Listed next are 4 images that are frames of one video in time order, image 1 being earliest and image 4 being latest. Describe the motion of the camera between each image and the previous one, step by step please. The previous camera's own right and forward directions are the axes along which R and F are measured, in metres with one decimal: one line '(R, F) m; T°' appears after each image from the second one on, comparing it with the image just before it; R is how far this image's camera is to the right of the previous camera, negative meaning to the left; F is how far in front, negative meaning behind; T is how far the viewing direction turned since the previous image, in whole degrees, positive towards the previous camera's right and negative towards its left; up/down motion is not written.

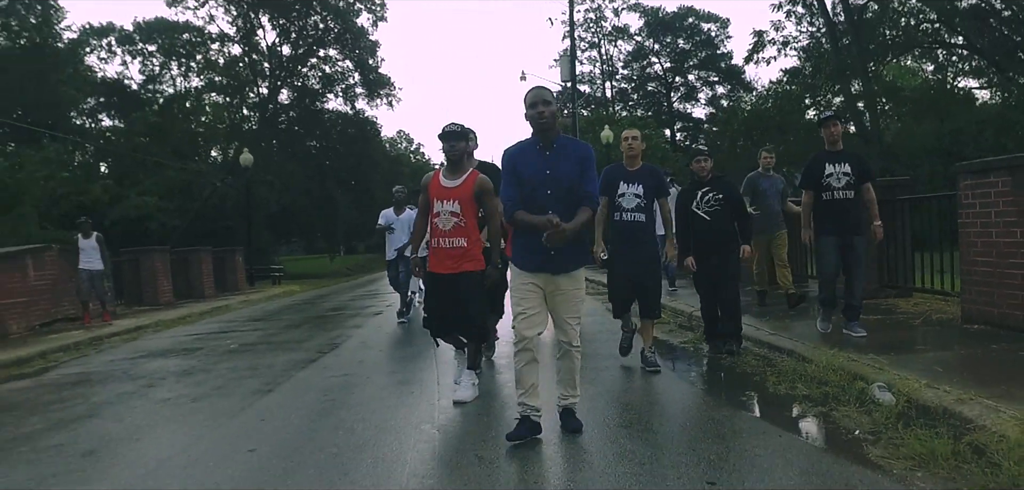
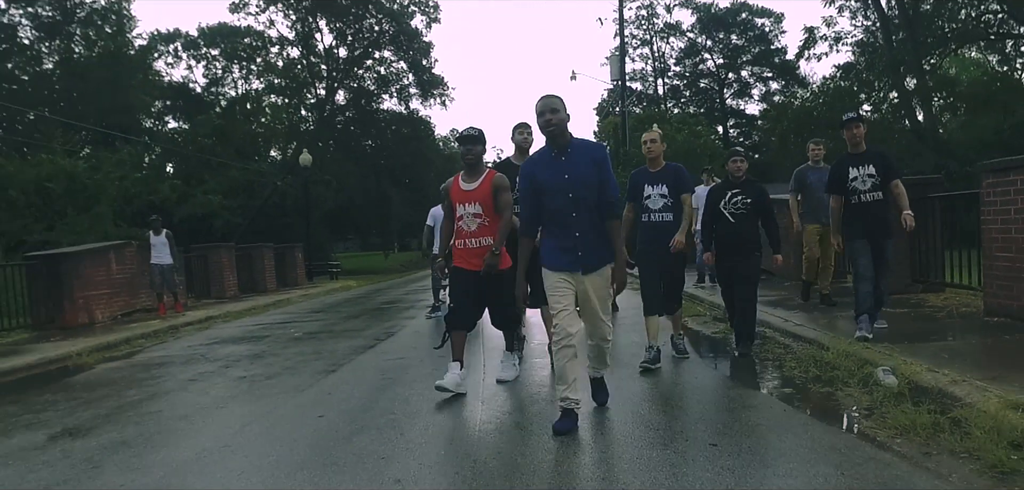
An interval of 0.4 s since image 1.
(+0.1, -0.6) m; -4°
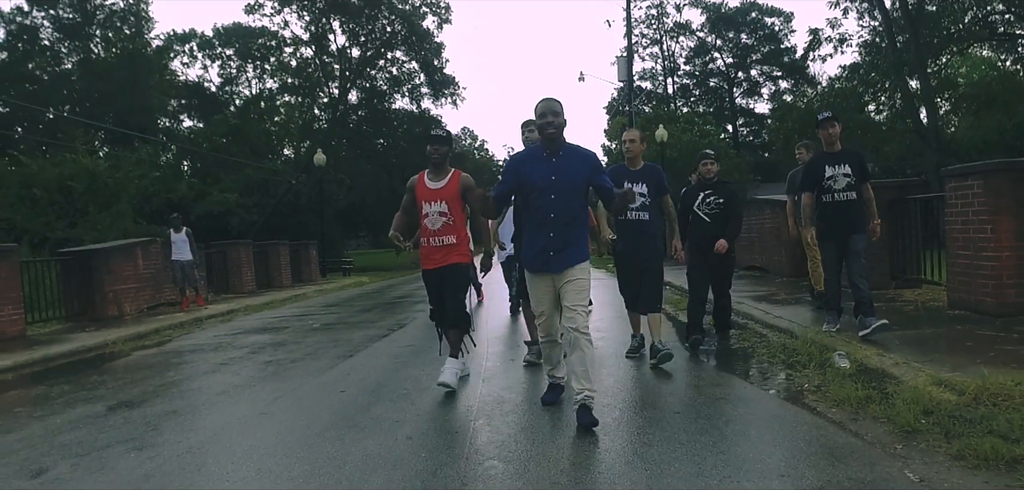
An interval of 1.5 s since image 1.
(+0.1, -0.7) m; -1°
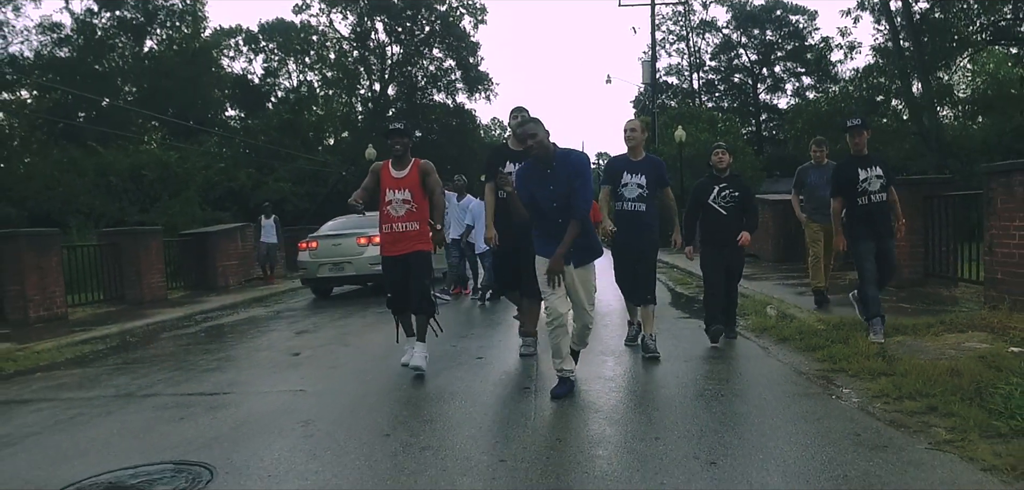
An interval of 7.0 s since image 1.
(-0.2, -3.1) m; -2°
